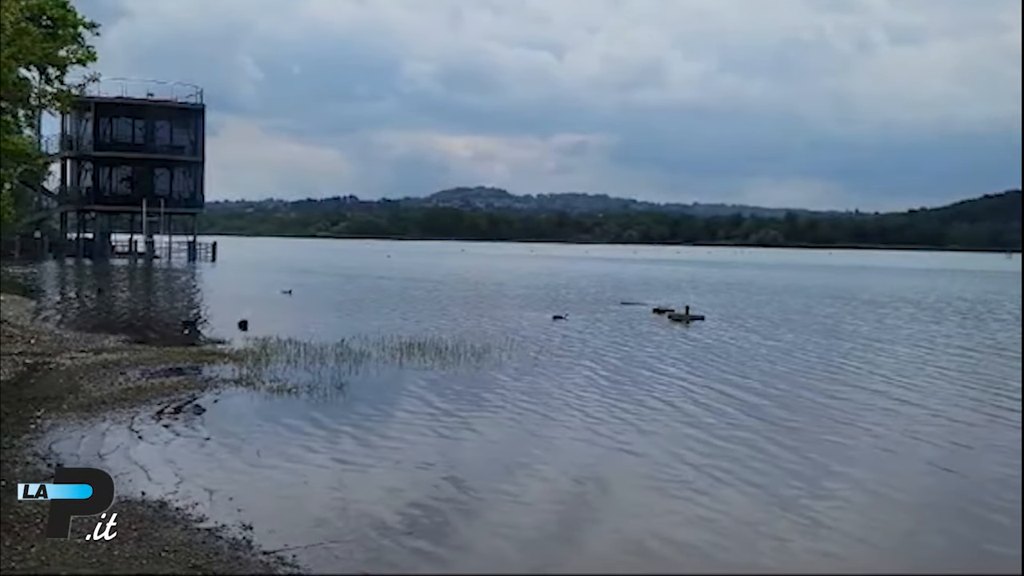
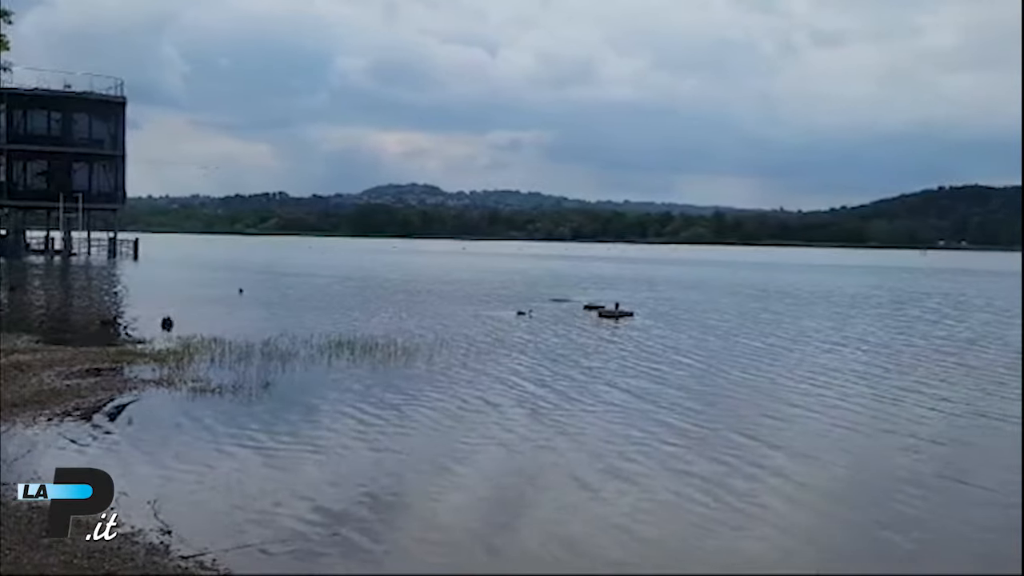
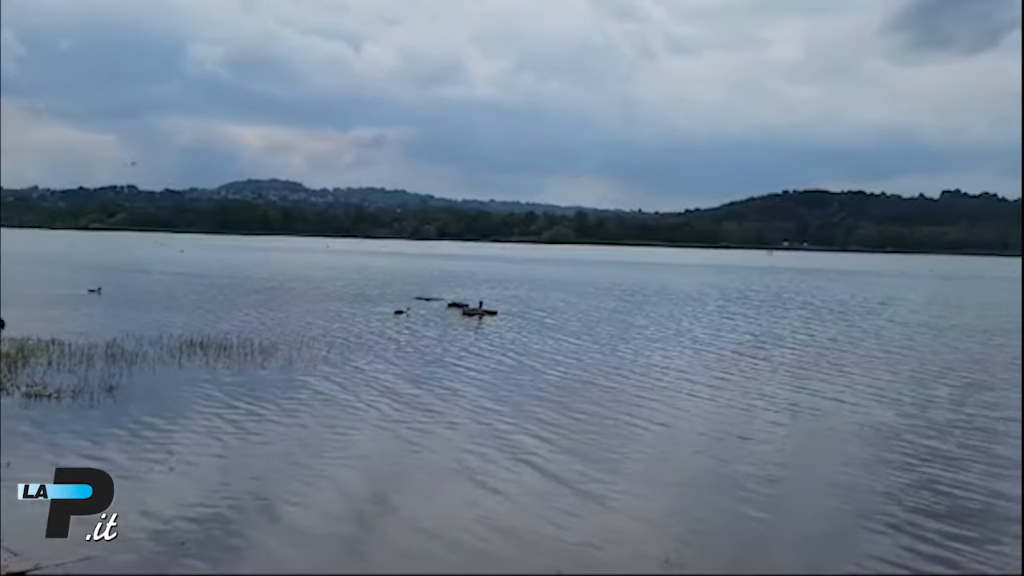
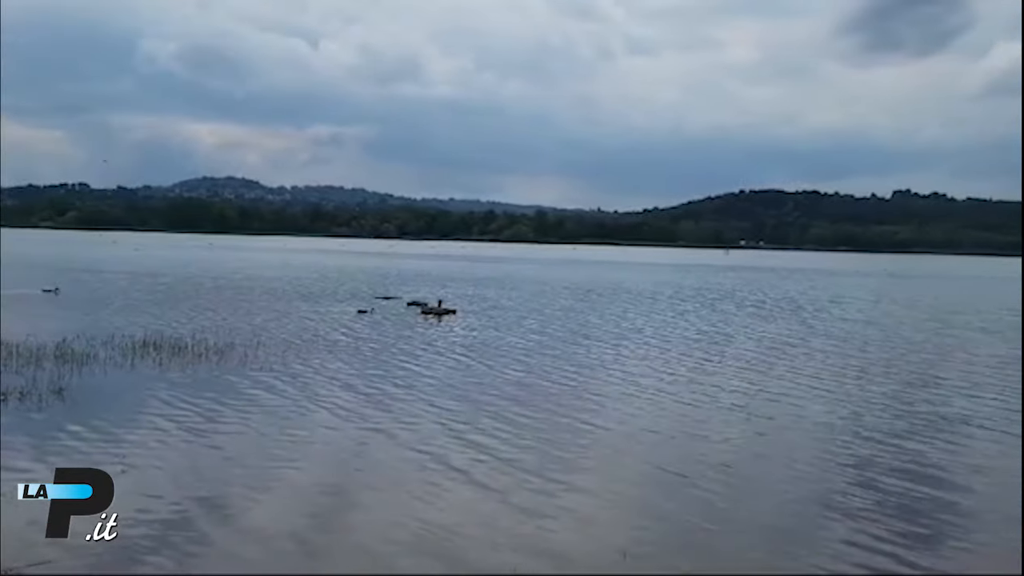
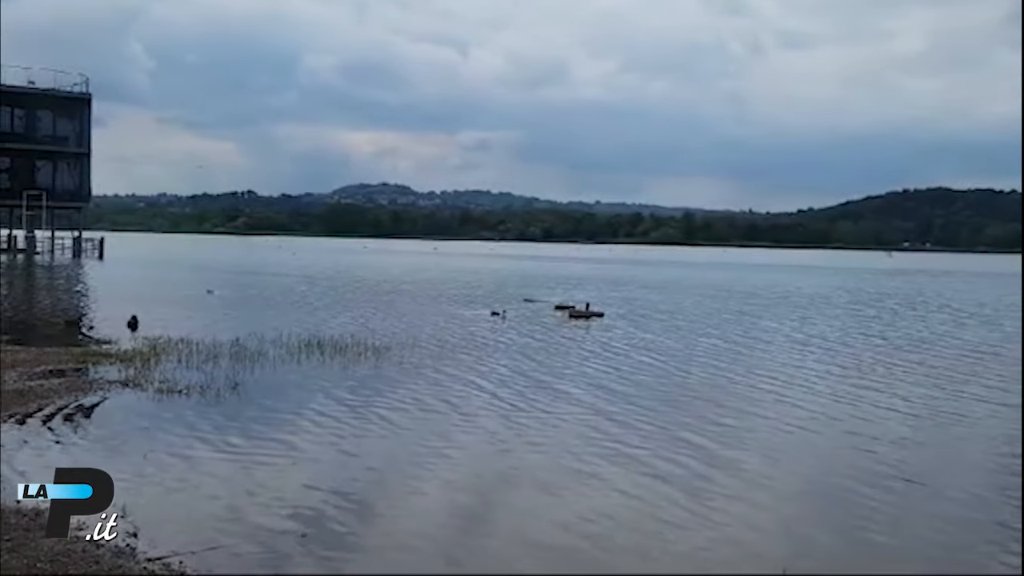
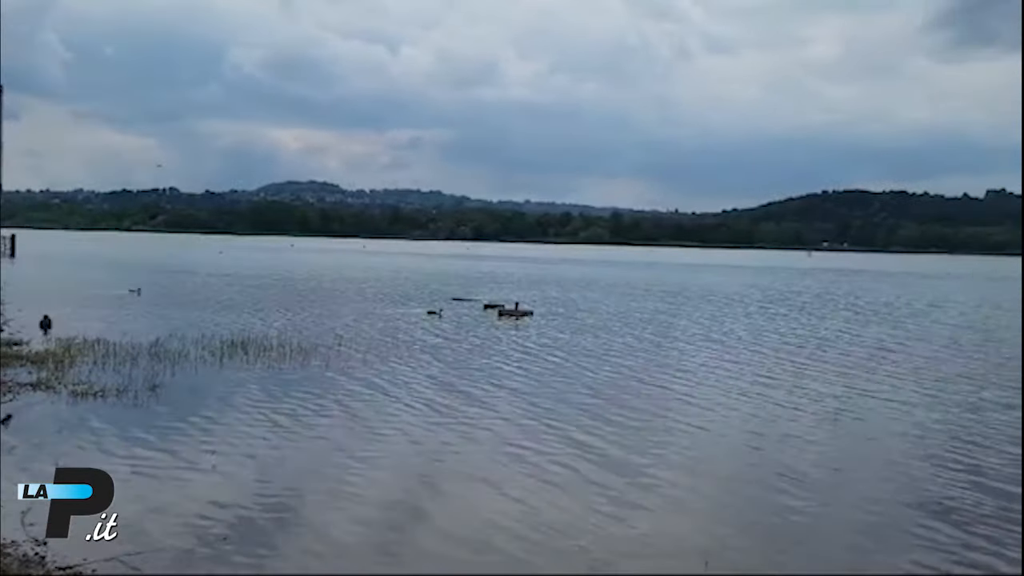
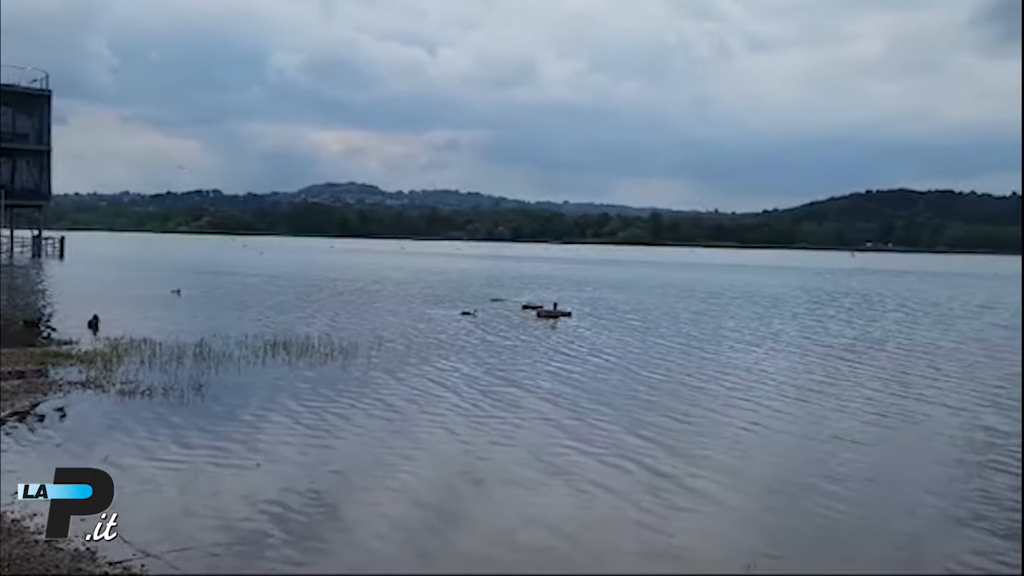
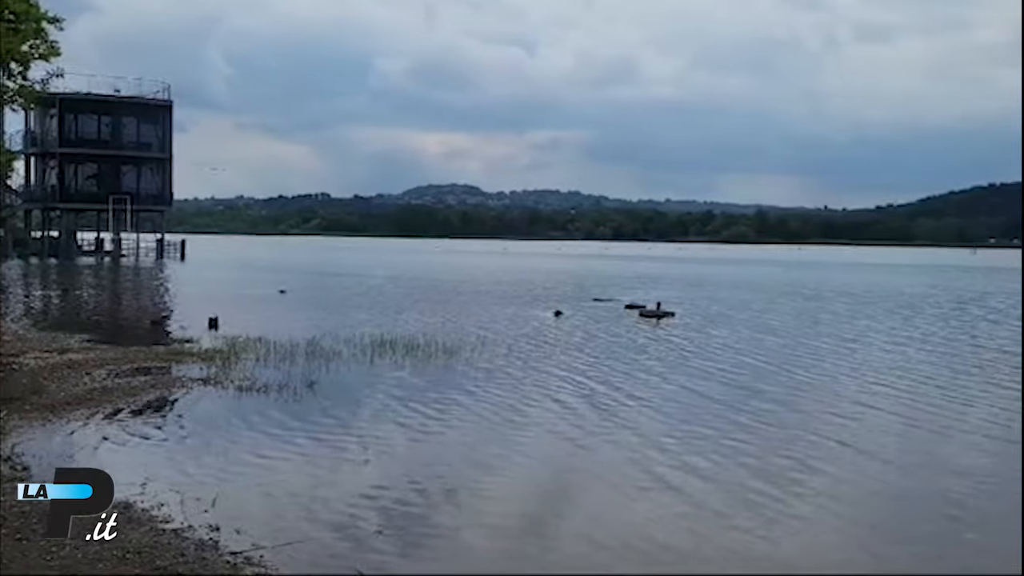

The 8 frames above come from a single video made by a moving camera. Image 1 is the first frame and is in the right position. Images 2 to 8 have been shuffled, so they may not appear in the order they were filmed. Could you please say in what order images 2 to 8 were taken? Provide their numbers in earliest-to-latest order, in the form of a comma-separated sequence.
8, 2, 5, 7, 6, 3, 4
